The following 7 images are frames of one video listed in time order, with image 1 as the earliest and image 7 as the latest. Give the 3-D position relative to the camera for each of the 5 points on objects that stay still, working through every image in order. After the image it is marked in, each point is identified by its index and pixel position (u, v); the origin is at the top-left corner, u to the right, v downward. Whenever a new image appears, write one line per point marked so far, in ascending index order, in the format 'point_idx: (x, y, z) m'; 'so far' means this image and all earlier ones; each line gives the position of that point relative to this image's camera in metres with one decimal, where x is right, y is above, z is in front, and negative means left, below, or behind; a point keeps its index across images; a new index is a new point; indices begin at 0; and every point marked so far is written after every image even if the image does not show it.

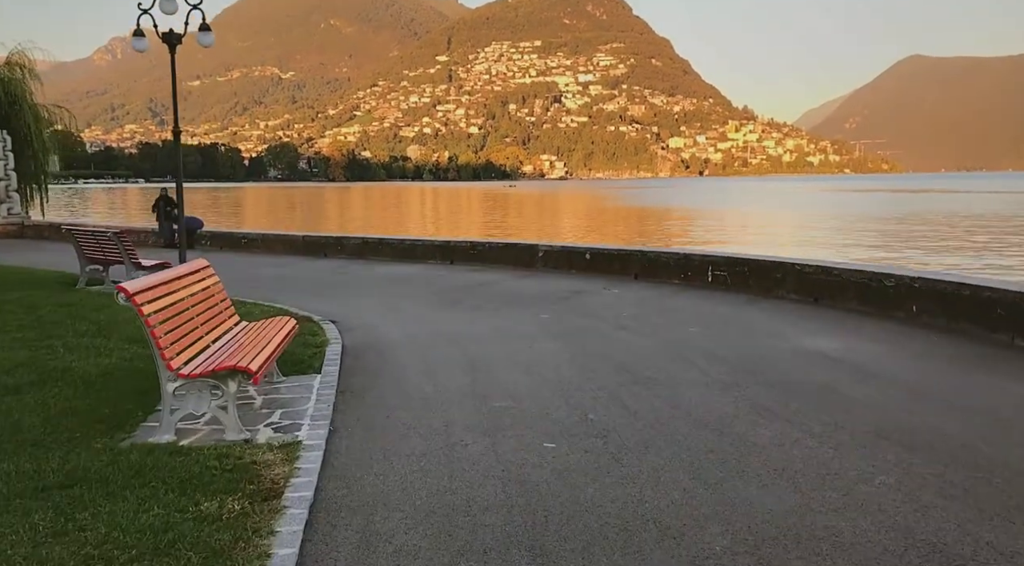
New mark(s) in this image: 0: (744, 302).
0: (+3.0, -0.3, +9.8) m
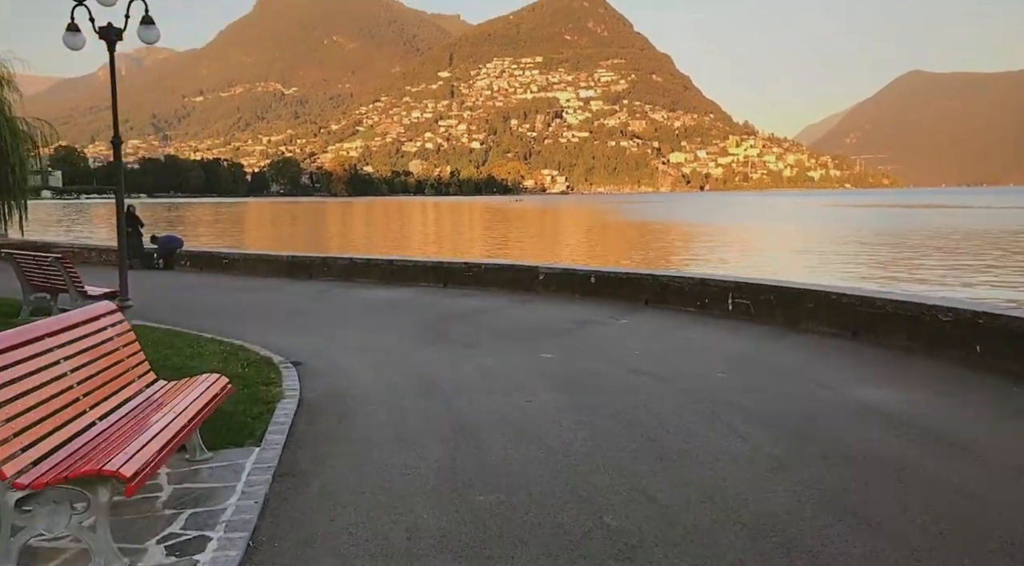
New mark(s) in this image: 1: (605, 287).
0: (+3.0, -0.6, +8.6) m
1: (+1.5, -0.1, +11.8) m
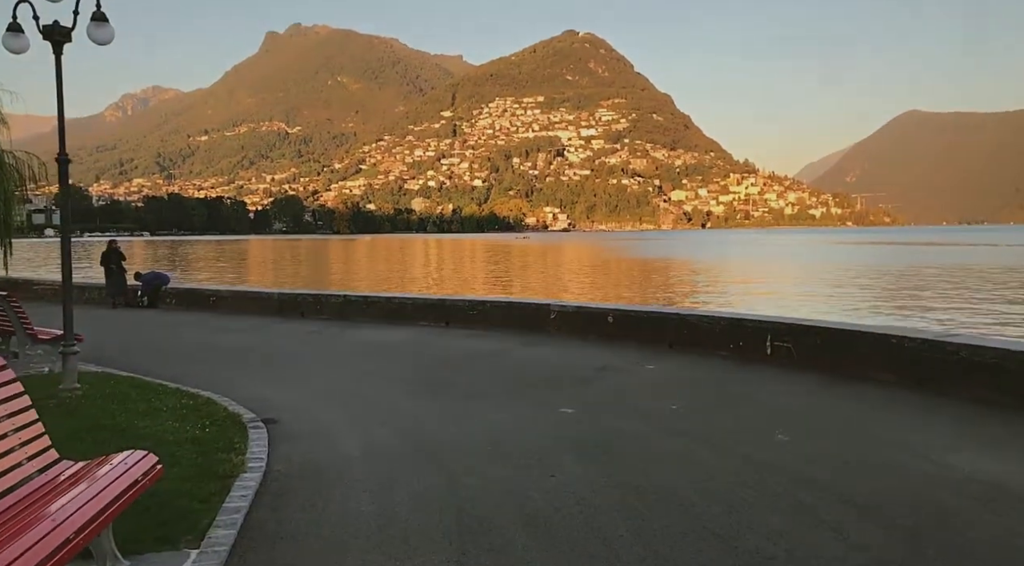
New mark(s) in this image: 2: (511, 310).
0: (+3.1, -1.0, +7.5) m
1: (+1.6, -0.6, +10.7) m
2: (0.0, -0.4, +11.9) m
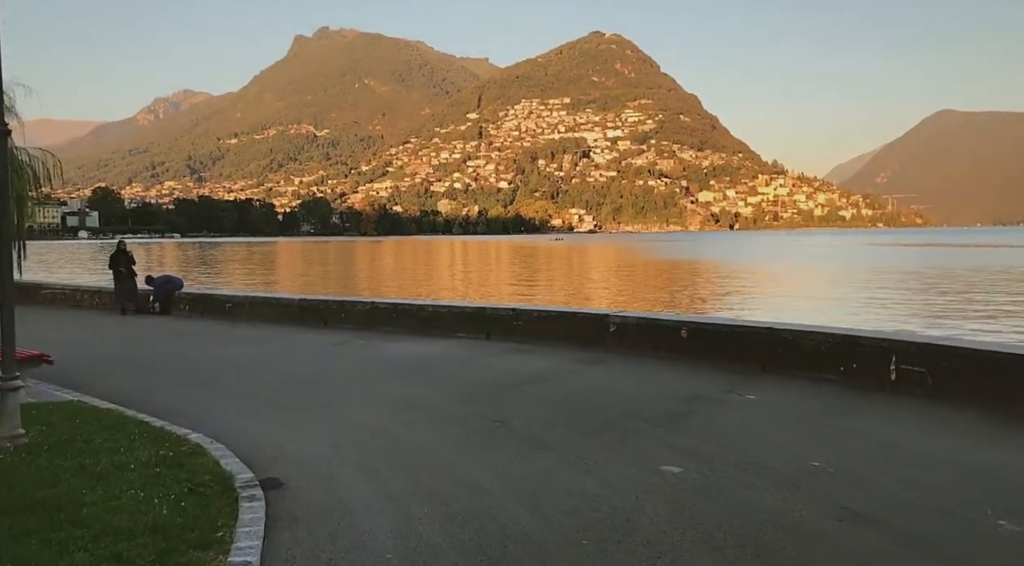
0: (+3.7, -1.1, +5.7) m
1: (+2.3, -0.7, +9.0) m
2: (+0.8, -0.5, +10.3) m
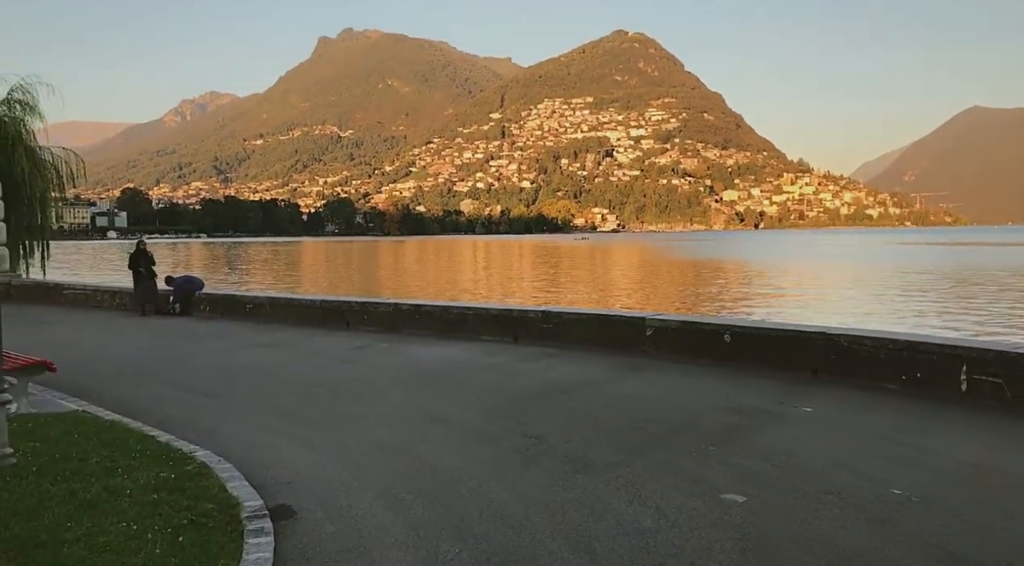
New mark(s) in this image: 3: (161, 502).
0: (+3.9, -1.1, +5.1) m
1: (+2.6, -0.8, +8.4) m
2: (+1.2, -0.6, +9.8) m
3: (-1.8, -1.1, +3.8) m
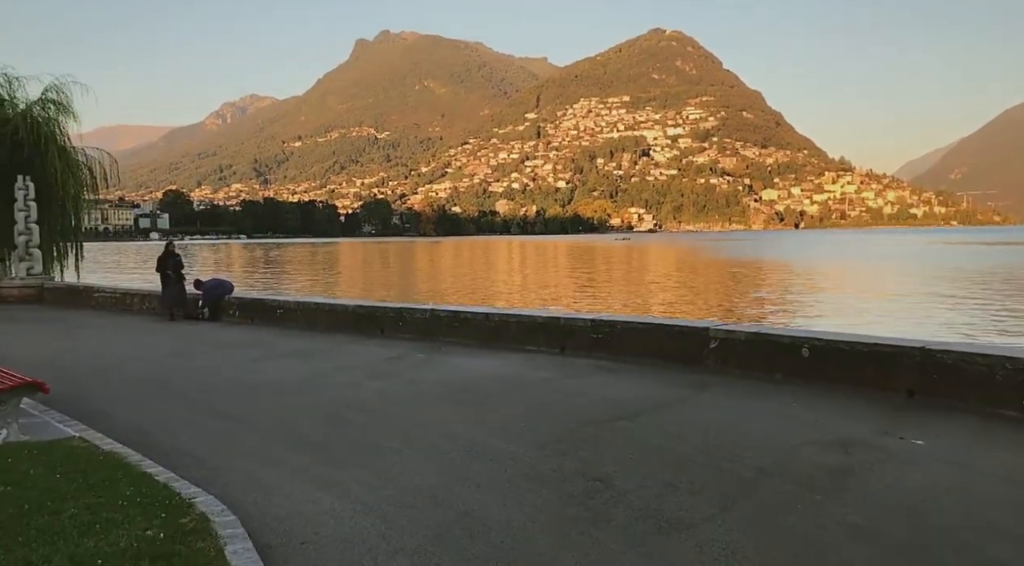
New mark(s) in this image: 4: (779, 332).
0: (+4.3, -1.2, +4.0) m
1: (+3.2, -0.8, +7.4) m
2: (+1.7, -0.6, +8.8) m
3: (-1.5, -1.2, +3.0) m
4: (+2.8, -0.5, +7.9) m
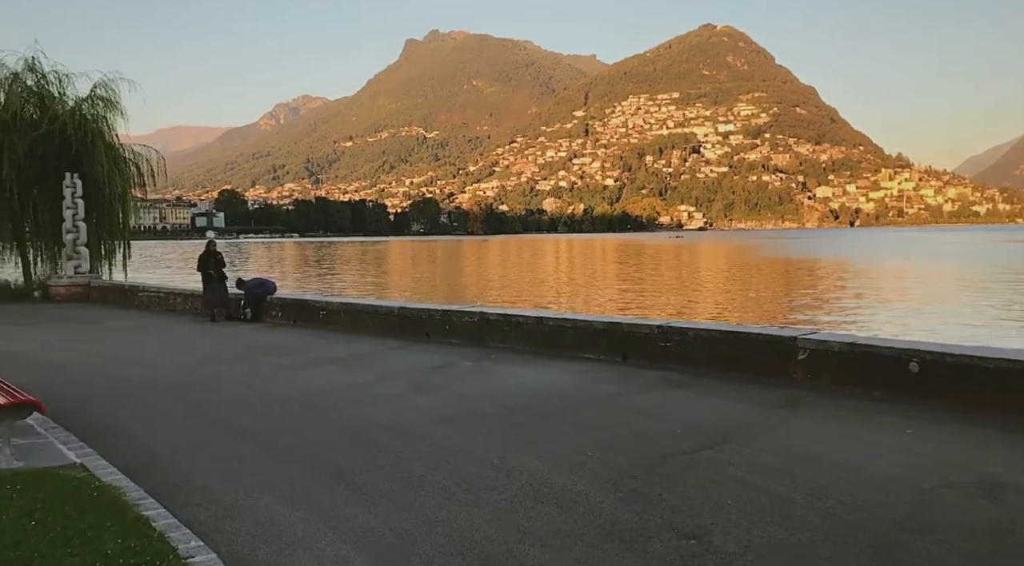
0: (+4.6, -1.3, +2.9) m
1: (+3.7, -0.9, +6.3) m
2: (+2.3, -0.7, +7.8) m
3: (-1.3, -1.2, +2.2) m
4: (+3.4, -0.6, +6.8) m
